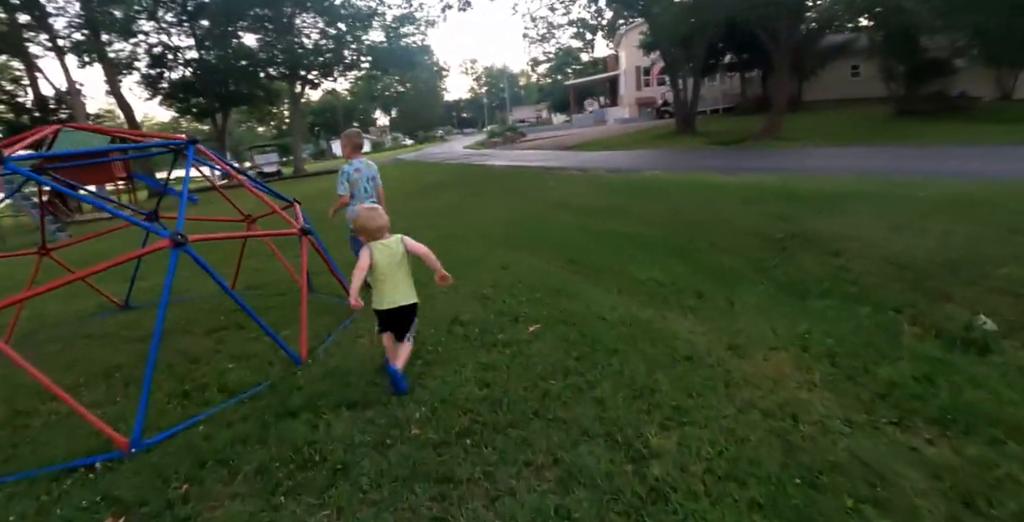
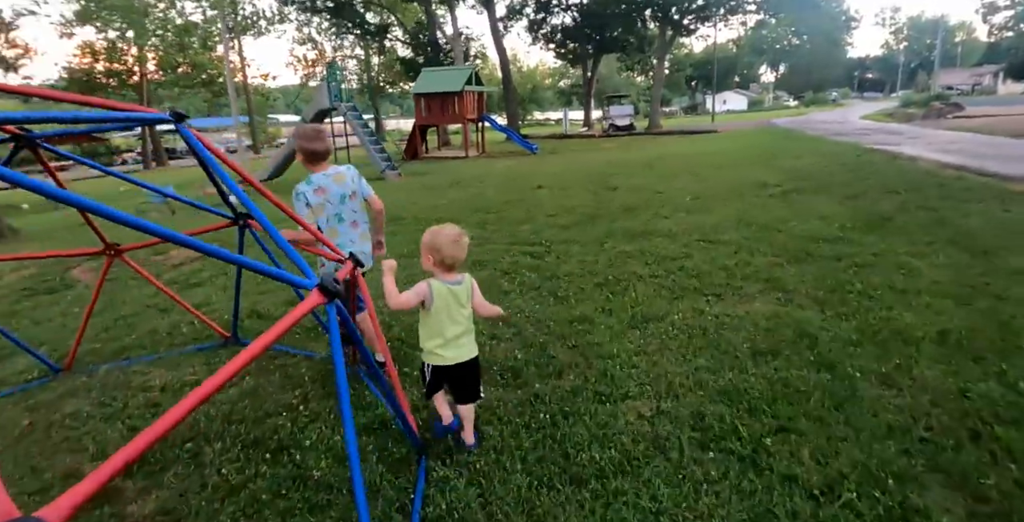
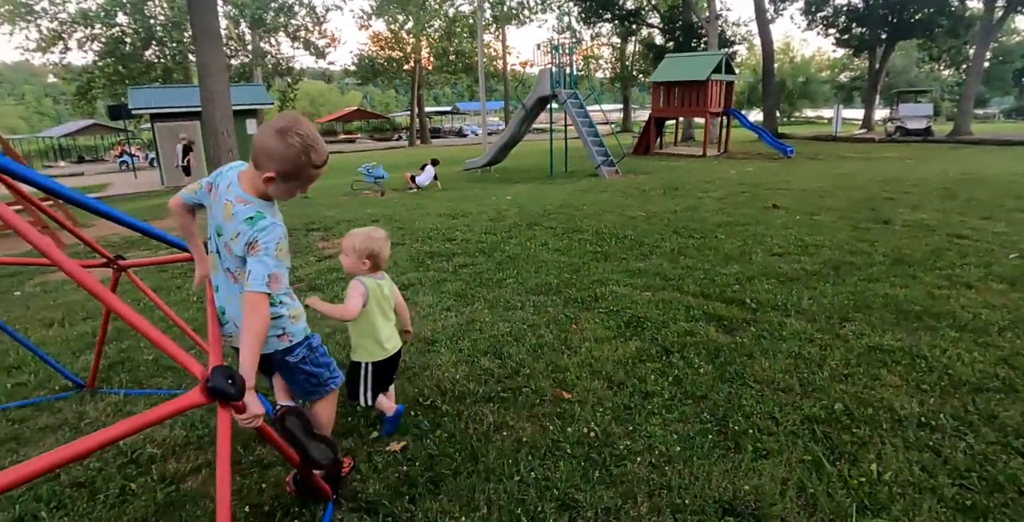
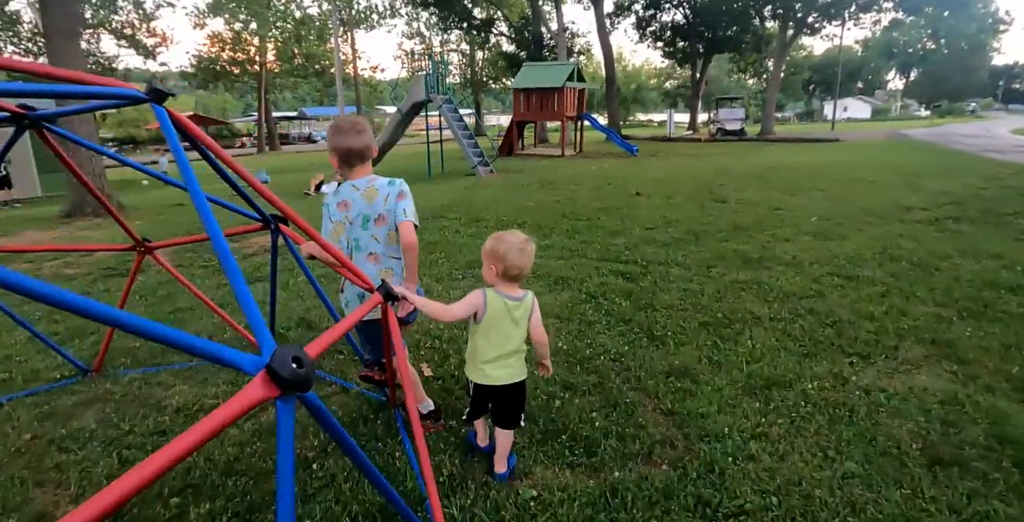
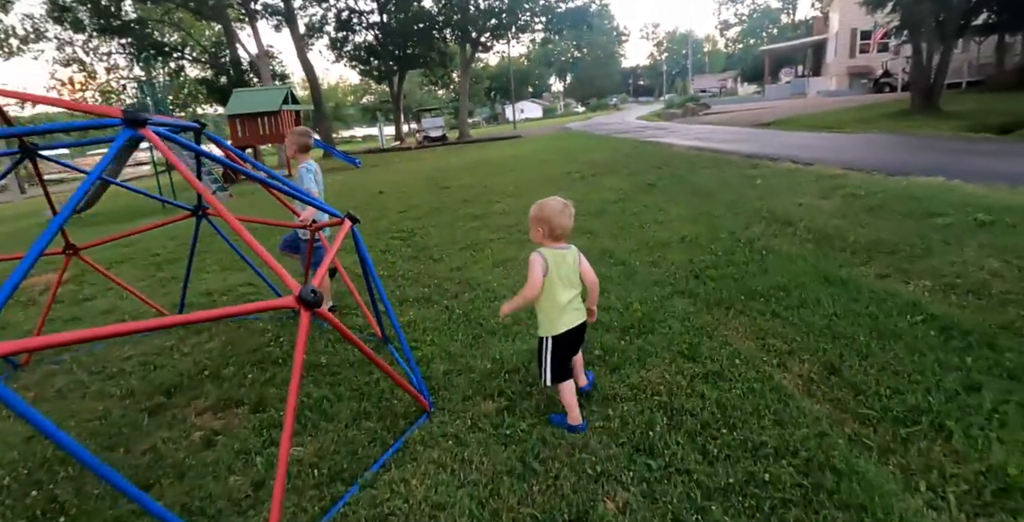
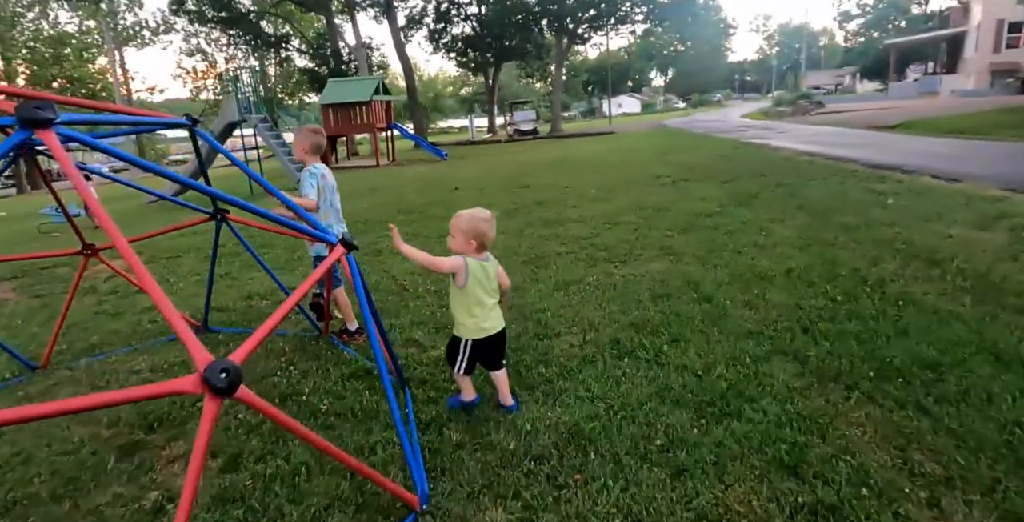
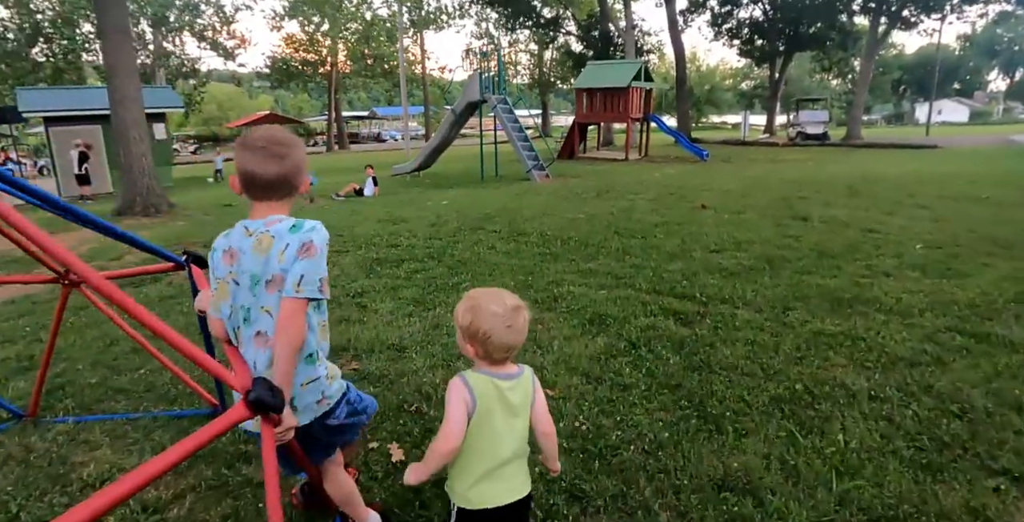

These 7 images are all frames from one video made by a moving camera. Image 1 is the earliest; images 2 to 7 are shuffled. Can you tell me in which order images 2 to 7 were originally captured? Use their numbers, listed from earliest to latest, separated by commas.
5, 6, 2, 4, 7, 3
